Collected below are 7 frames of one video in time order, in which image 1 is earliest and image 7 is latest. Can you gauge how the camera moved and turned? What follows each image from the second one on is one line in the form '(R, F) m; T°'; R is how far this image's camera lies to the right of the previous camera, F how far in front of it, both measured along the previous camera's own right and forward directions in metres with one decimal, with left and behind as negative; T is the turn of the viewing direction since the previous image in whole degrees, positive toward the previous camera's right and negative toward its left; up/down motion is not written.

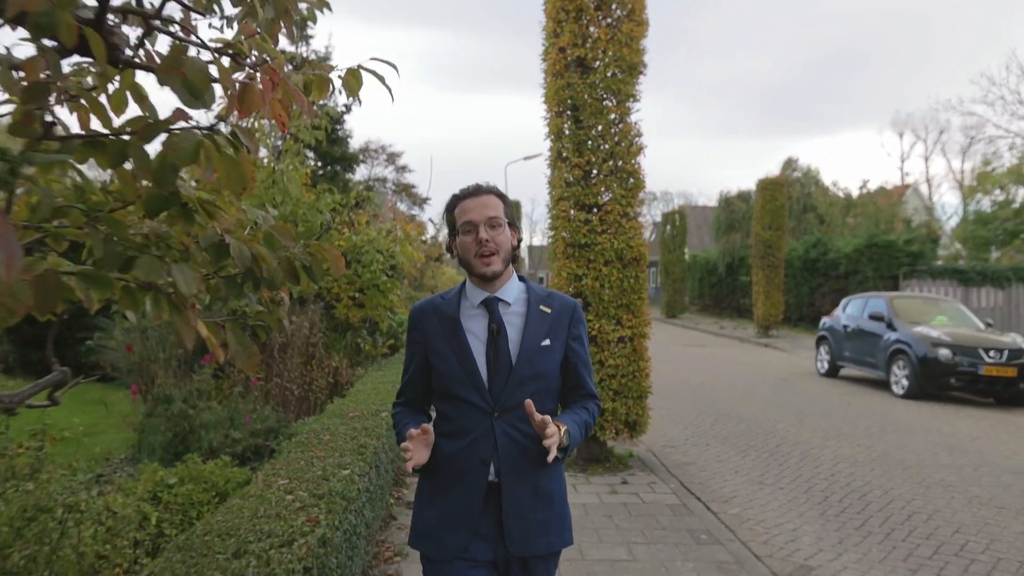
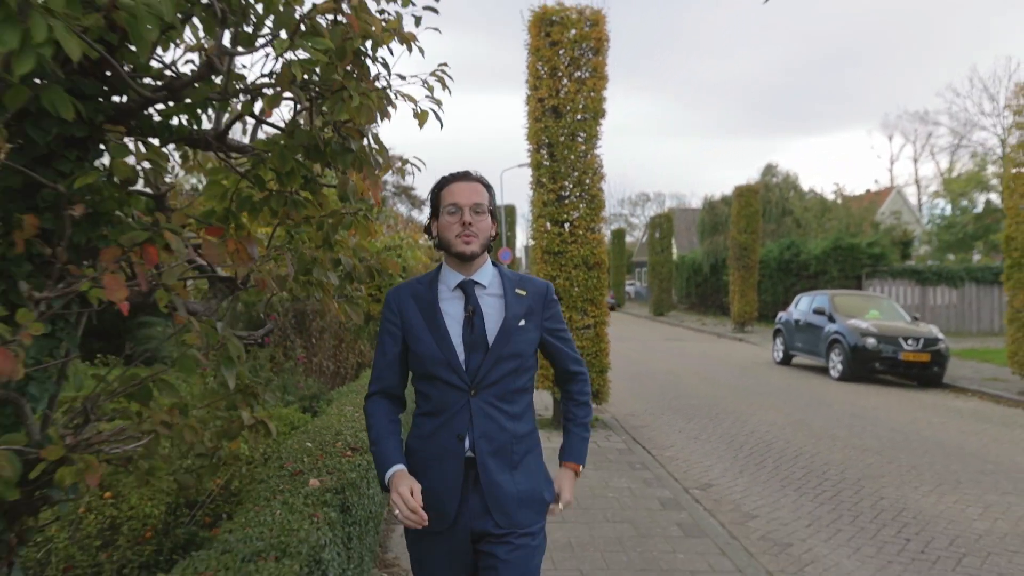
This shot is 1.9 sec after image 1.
(+0.1, -1.9) m; 0°
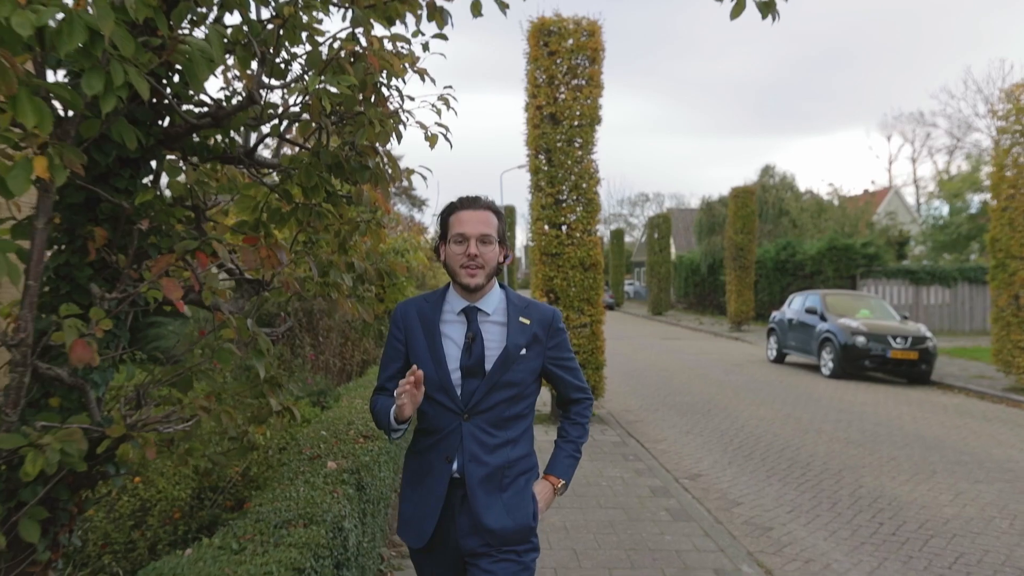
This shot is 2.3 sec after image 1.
(0.0, -0.4) m; 0°
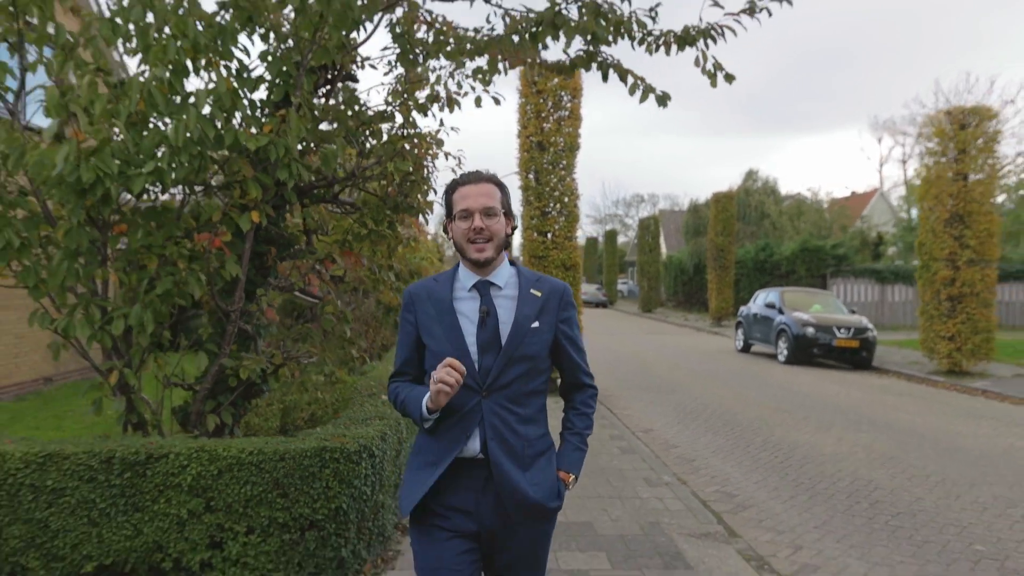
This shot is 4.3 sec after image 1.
(+0.1, -1.9) m; 0°
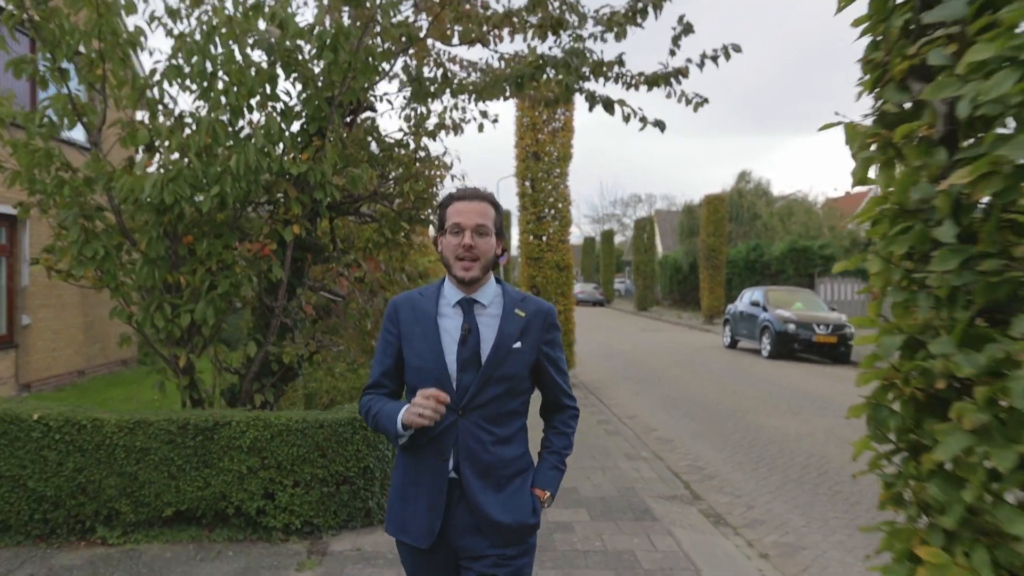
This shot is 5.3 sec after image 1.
(0.0, -0.9) m; 0°
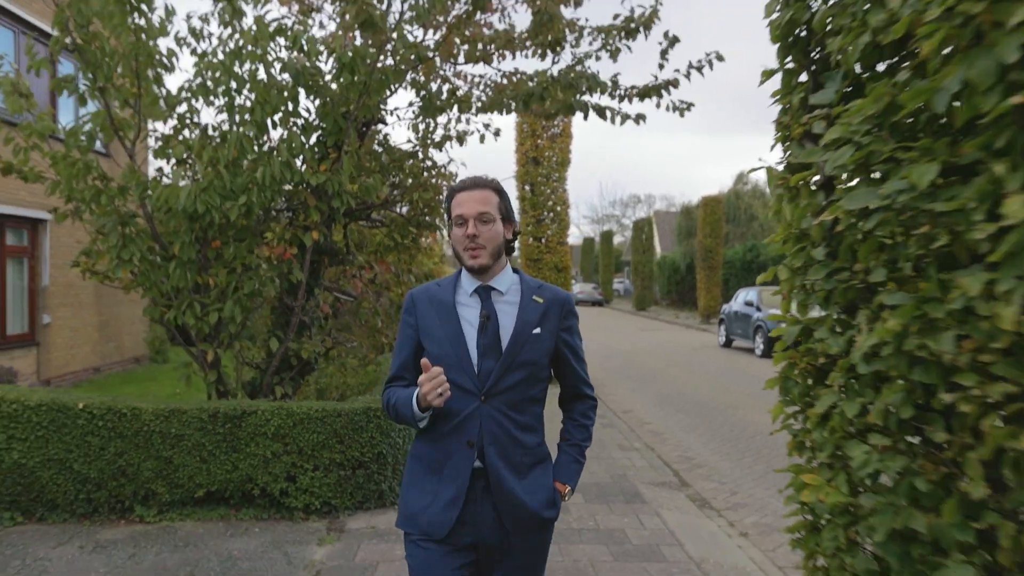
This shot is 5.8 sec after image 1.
(0.0, -0.4) m; 0°
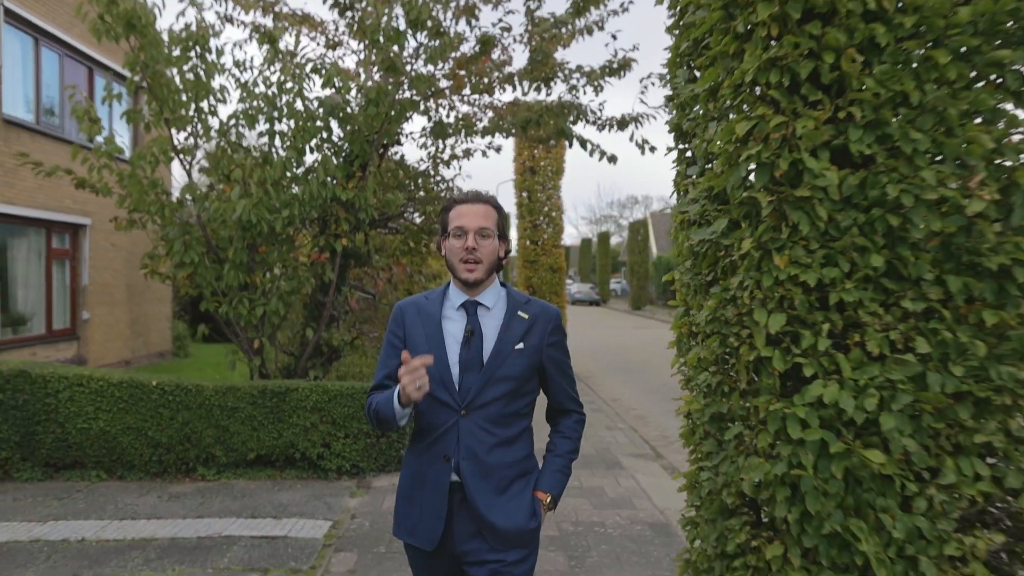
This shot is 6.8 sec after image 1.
(0.0, -1.0) m; 0°
